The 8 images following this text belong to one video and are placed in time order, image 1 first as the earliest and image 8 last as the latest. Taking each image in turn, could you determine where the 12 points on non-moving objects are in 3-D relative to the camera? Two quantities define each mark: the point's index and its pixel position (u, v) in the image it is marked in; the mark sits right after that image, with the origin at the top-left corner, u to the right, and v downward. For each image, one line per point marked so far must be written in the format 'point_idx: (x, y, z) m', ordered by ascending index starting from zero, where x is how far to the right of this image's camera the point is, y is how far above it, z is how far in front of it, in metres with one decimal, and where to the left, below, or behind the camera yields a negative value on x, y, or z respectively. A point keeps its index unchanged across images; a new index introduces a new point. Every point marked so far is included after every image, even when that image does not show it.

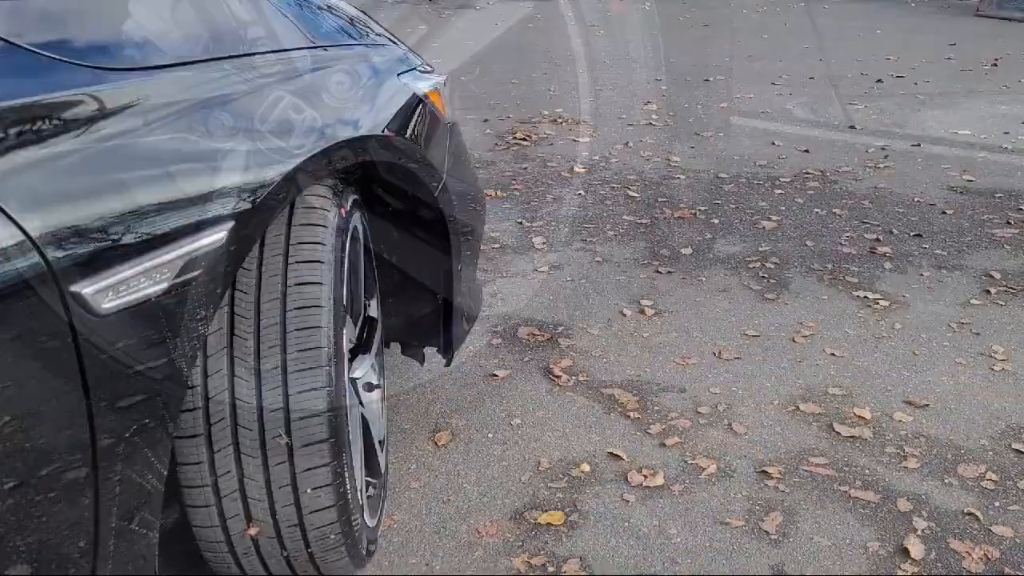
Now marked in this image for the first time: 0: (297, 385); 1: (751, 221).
0: (-0.4, -0.2, +1.6) m
1: (+1.0, +0.3, +3.7) m
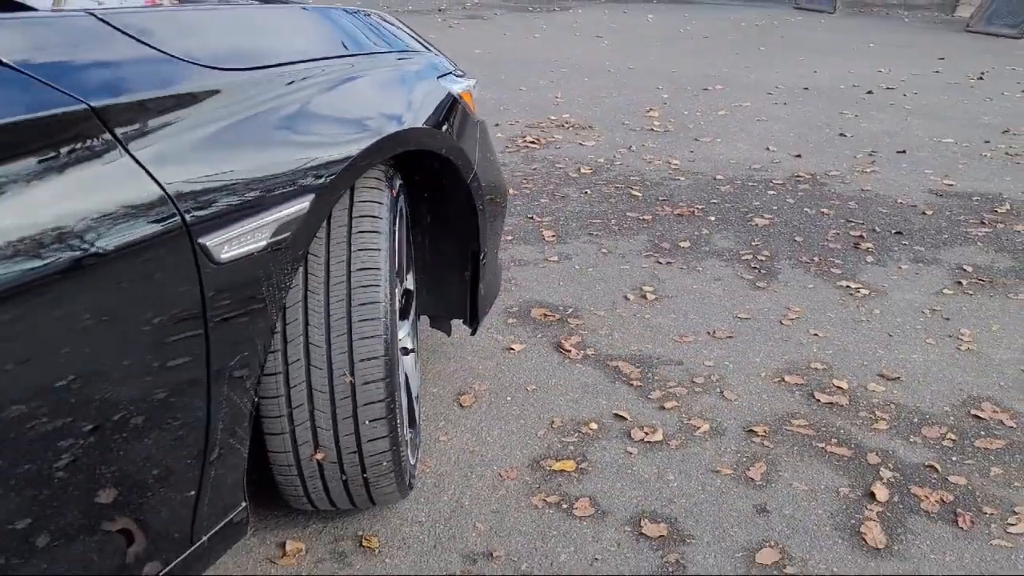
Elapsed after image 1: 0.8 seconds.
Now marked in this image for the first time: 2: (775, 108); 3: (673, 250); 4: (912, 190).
0: (-0.3, -0.1, +1.9) m
1: (+1.1, +0.3, +4.0) m
2: (+1.8, +1.2, +6.0) m
3: (+0.7, +0.2, +3.7) m
4: (+2.0, +0.5, +4.4) m
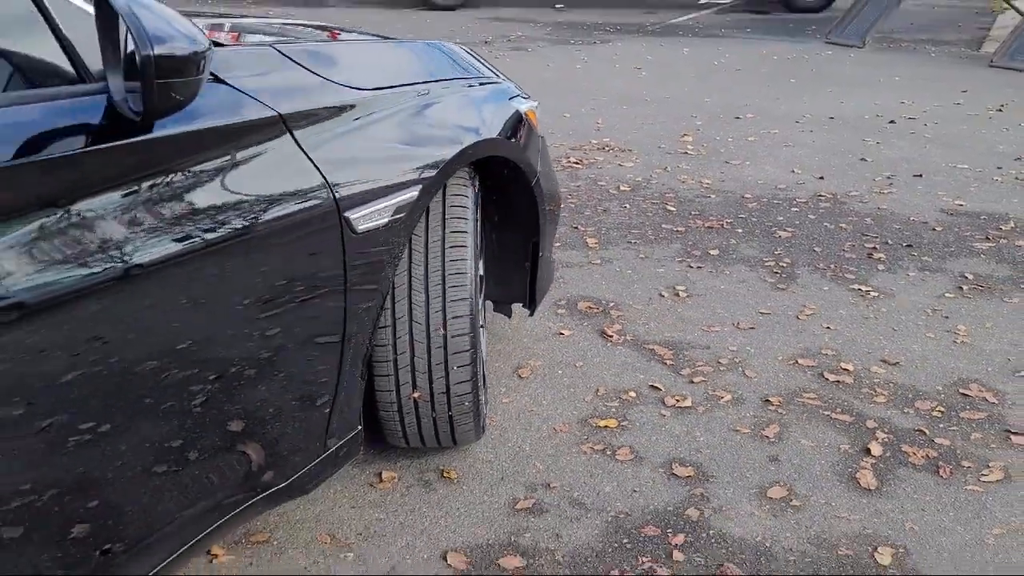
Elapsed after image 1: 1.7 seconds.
0: (-0.2, 0.0, +2.4) m
1: (+1.3, +0.3, +4.5) m
2: (+2.1, +1.1, +6.4) m
3: (+0.9, +0.1, +4.2) m
4: (+2.3, +0.4, +4.8) m
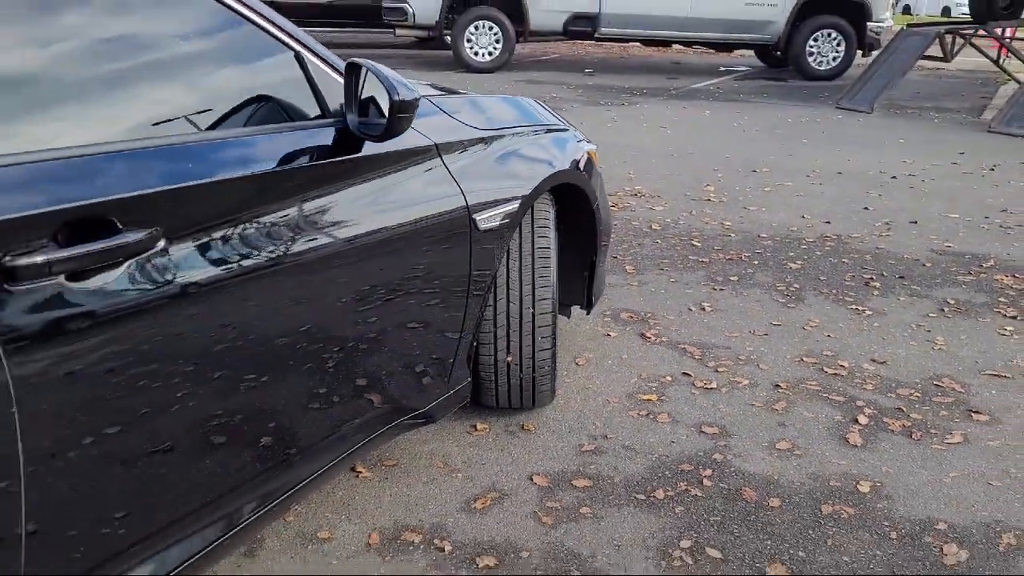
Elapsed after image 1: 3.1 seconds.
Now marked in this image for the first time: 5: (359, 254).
0: (+0.1, 0.0, +3.1) m
1: (+1.6, +0.1, +5.2) m
2: (+2.5, +0.8, +7.2) m
3: (+1.2, 0.0, +4.9) m
4: (+2.6, +0.3, +5.6) m
5: (-0.5, 0.0, +2.3) m
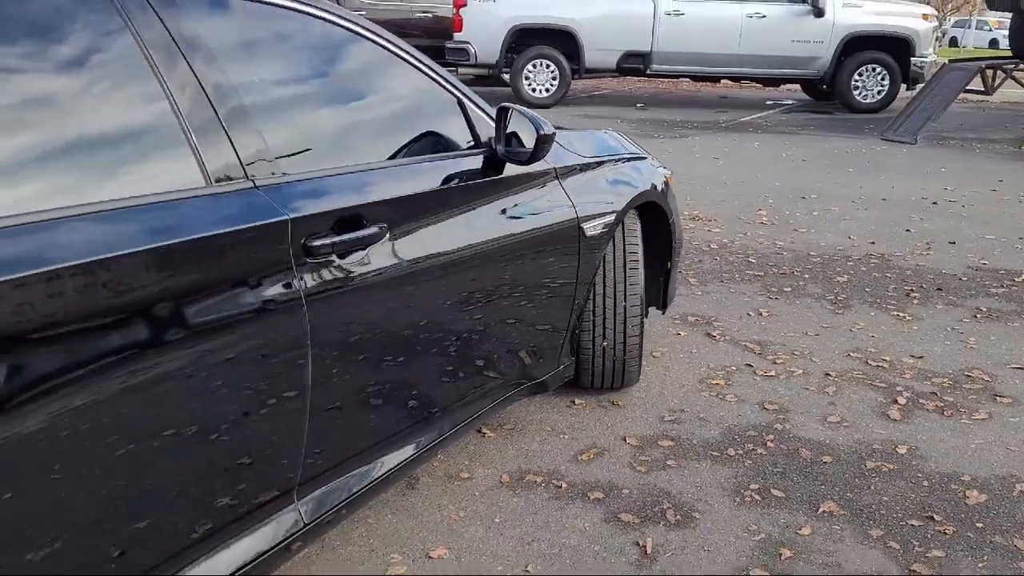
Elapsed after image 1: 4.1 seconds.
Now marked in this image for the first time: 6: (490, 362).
0: (+0.5, 0.0, +3.8) m
1: (+2.1, +0.1, +5.9) m
2: (+3.1, +0.7, +7.8) m
3: (+1.7, 0.0, +5.6) m
4: (+3.1, +0.2, +6.2) m
5: (-0.1, +0.1, +3.0) m
6: (-0.1, -0.3, +3.2) m
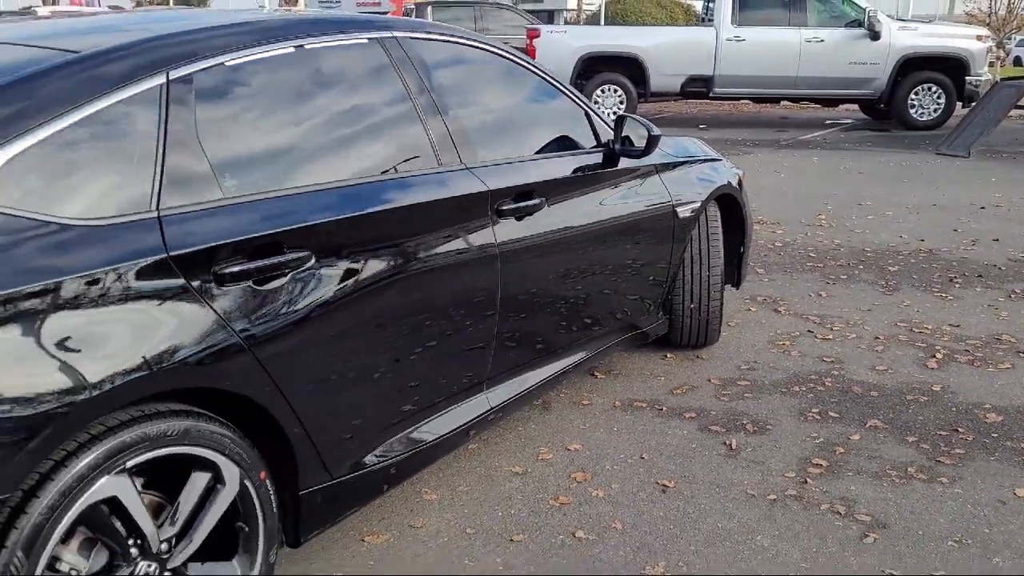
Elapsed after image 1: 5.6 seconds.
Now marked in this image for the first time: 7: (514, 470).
0: (+1.1, +0.2, +4.8) m
1: (+2.8, +0.2, +6.7) m
2: (+3.9, +0.7, +8.6) m
3: (+2.4, +0.1, +6.4) m
4: (+3.9, +0.2, +6.9) m
5: (+0.4, +0.2, +4.0) m
6: (+0.4, -0.2, +4.2) m
7: (0.0, -0.8, +3.6) m
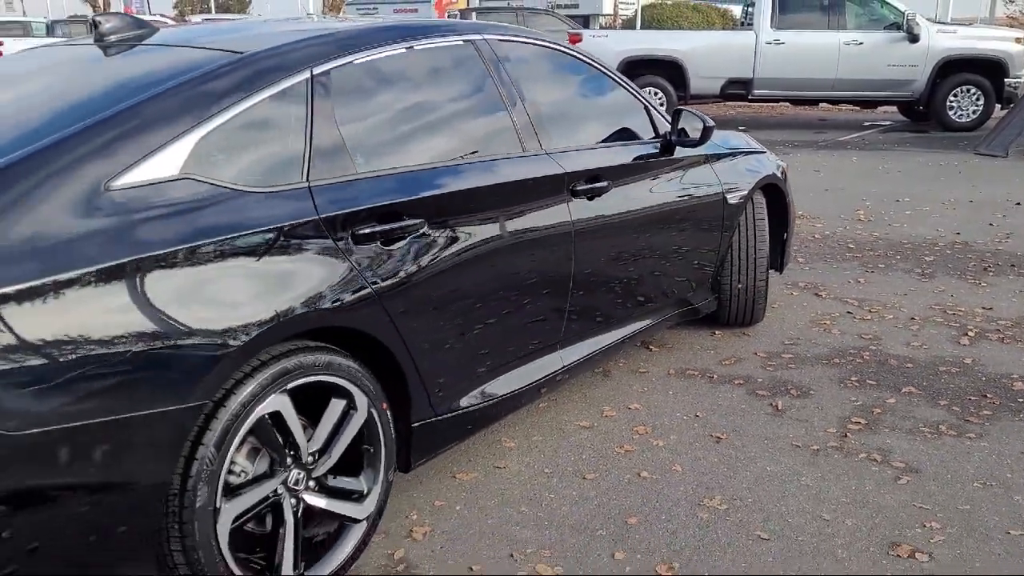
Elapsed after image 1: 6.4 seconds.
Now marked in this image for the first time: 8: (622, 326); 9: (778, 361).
0: (+1.5, +0.3, +5.2) m
1: (+3.3, +0.2, +7.0) m
2: (+4.4, +0.8, +8.9) m
3: (+2.8, +0.2, +6.8) m
4: (+4.3, +0.3, +7.2) m
5: (+0.7, +0.4, +4.4) m
6: (+0.7, -0.1, +4.6) m
7: (+0.3, -0.6, +4.0) m
8: (+0.6, -0.2, +4.5) m
9: (+1.5, -0.4, +4.8) m
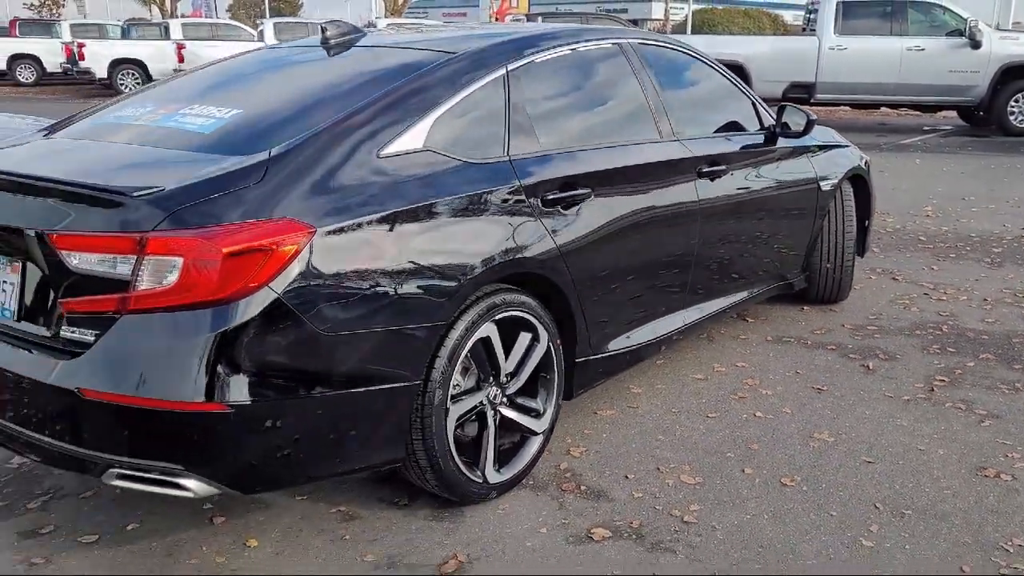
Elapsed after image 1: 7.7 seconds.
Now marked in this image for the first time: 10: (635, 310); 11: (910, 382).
0: (+2.2, +0.4, +5.7) m
1: (+4.1, +0.3, +7.5) m
2: (+5.3, +0.8, +9.3) m
3: (+3.6, +0.3, +7.3) m
4: (+5.1, +0.4, +7.7) m
5: (+1.4, +0.5, +5.0) m
6: (+1.4, +0.1, +5.2) m
7: (+1.0, -0.5, +4.7) m
8: (+1.3, 0.0, +5.1) m
9: (+2.2, -0.3, +5.4) m
10: (+0.6, -0.1, +4.3) m
11: (+2.1, -0.5, +4.5) m
